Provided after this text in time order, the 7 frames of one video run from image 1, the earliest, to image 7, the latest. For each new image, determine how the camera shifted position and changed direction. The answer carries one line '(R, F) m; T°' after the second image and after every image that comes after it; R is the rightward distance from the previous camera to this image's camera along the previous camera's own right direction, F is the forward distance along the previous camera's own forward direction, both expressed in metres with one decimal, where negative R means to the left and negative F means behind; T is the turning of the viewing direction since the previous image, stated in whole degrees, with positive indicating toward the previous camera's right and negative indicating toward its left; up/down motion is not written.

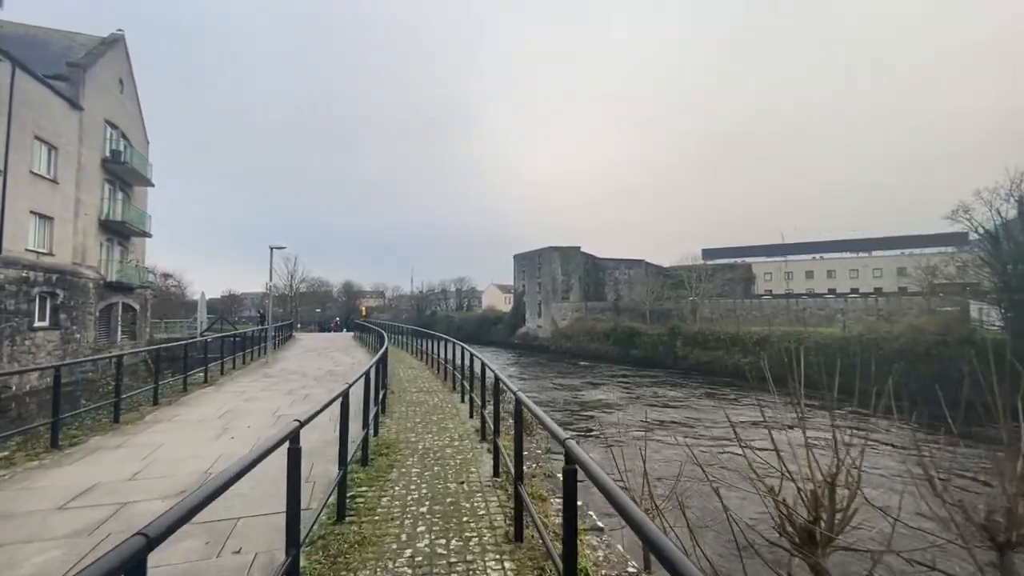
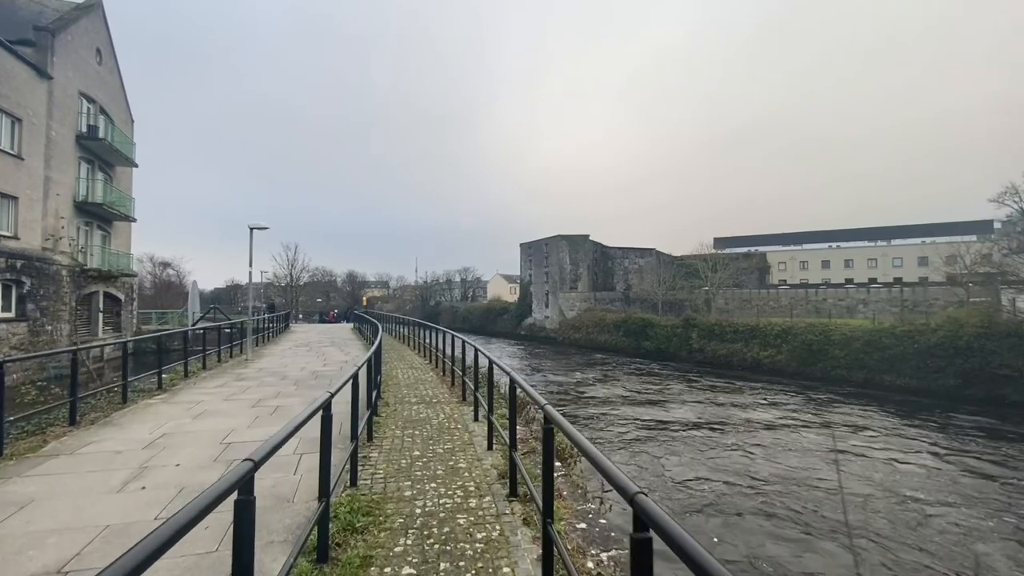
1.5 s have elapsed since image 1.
(-0.2, +1.4) m; 0°
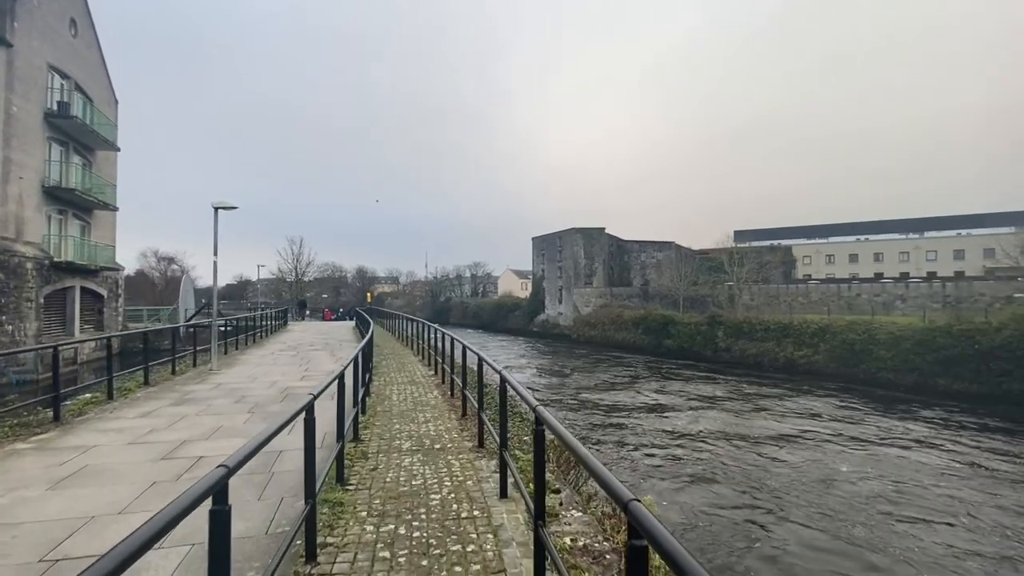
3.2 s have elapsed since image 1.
(-0.2, +1.8) m; -1°
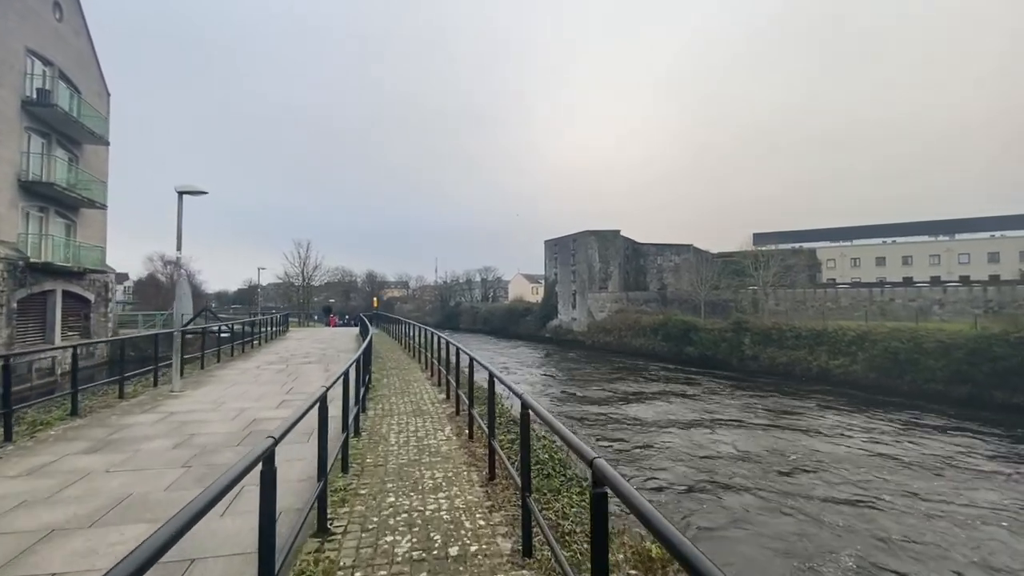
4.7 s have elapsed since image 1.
(-0.3, +1.4) m; -1°
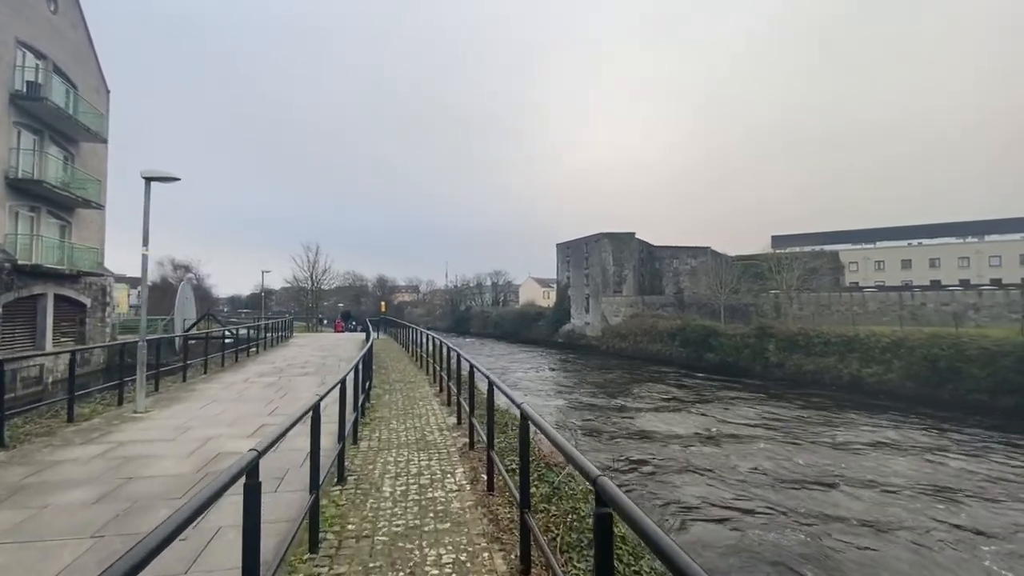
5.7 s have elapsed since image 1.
(-0.1, +1.0) m; -1°
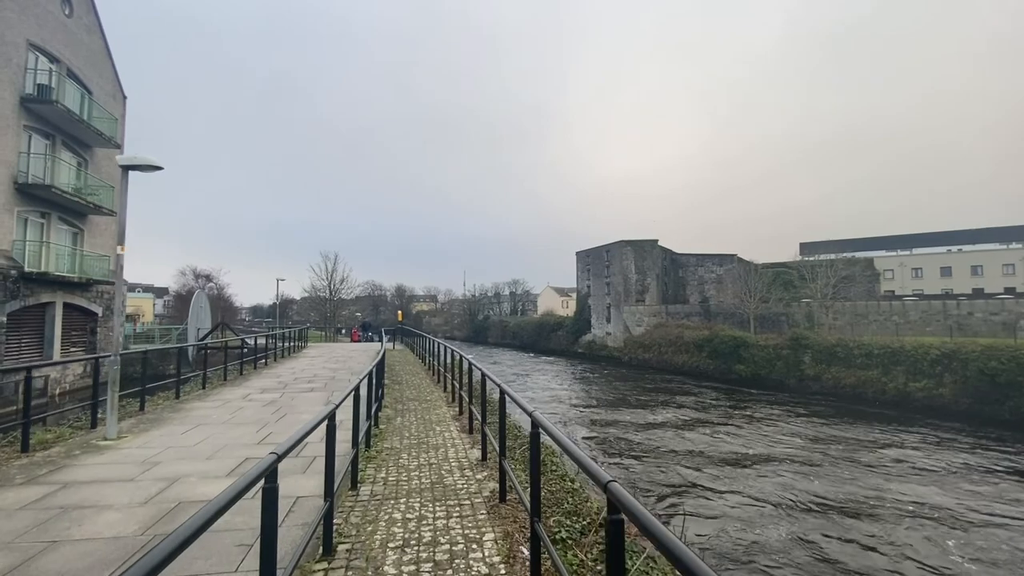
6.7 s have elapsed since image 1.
(-0.1, +0.8) m; -2°
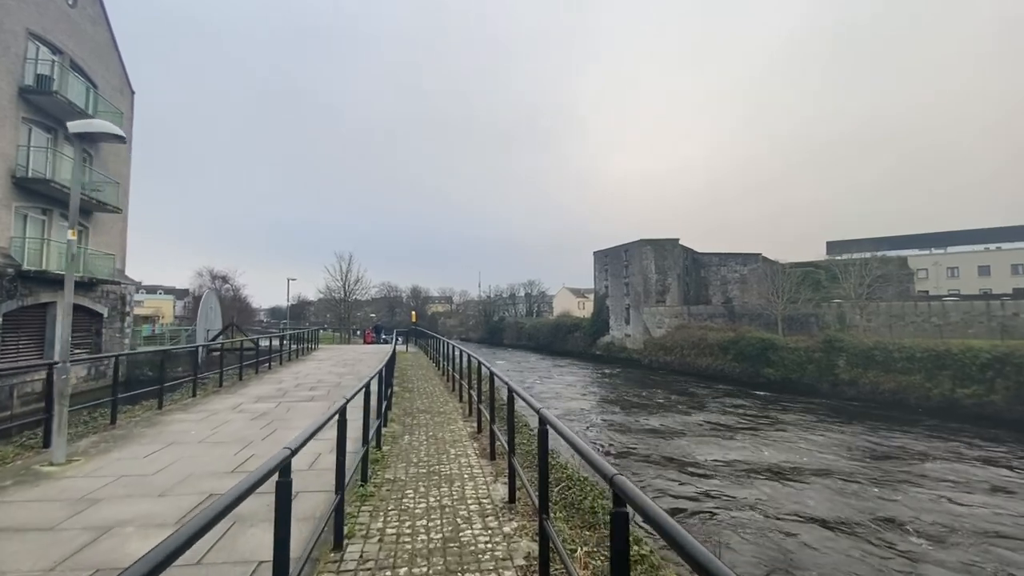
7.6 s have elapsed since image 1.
(-0.1, +0.9) m; -2°
